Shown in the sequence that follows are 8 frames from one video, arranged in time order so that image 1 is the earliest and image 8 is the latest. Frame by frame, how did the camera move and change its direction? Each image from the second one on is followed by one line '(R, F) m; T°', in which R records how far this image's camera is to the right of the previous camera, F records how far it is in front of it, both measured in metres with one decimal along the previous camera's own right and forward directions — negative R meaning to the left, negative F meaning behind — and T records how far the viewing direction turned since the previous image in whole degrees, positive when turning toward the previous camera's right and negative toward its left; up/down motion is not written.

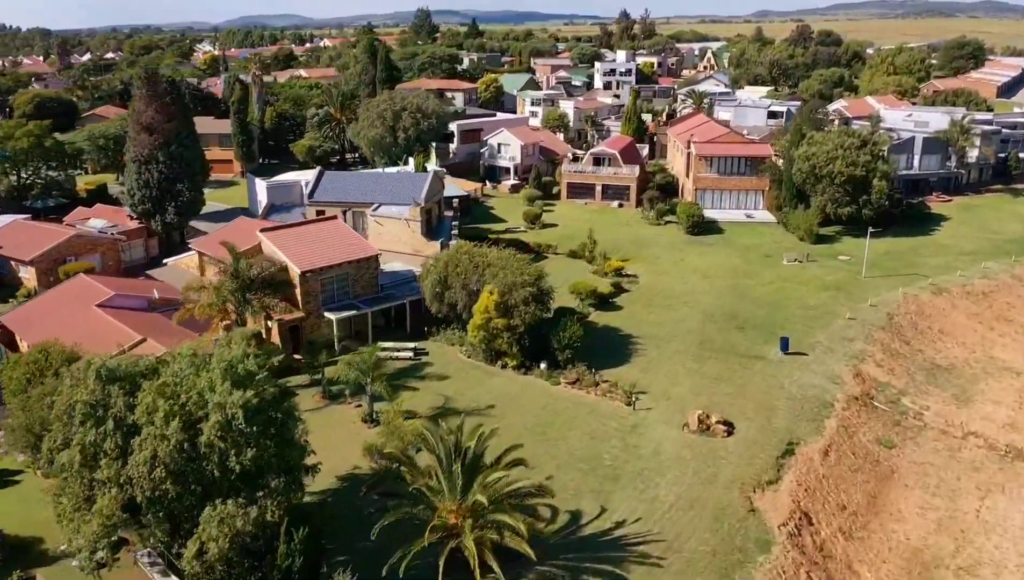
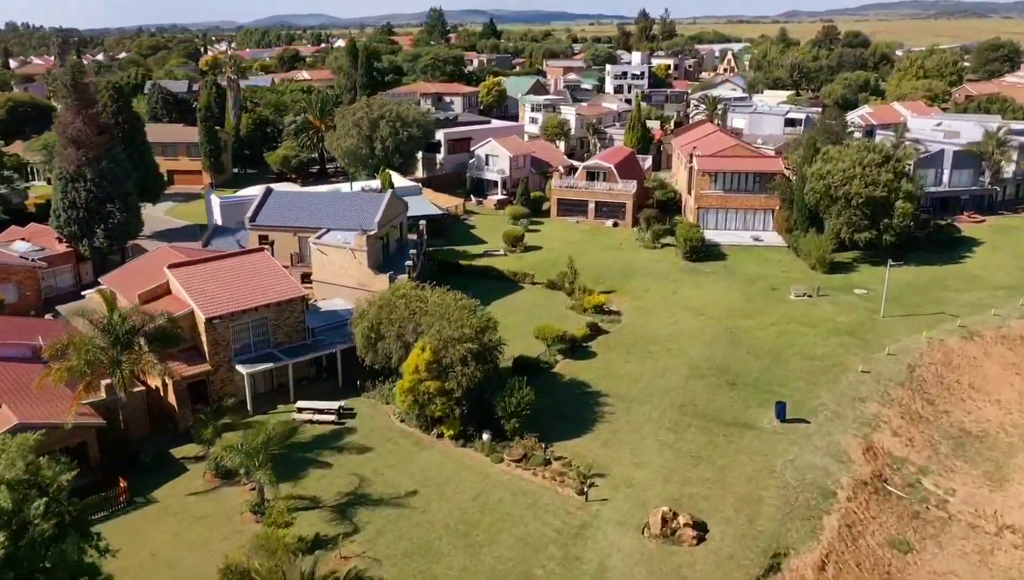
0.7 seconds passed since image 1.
(+2.9, +6.4) m; -2°
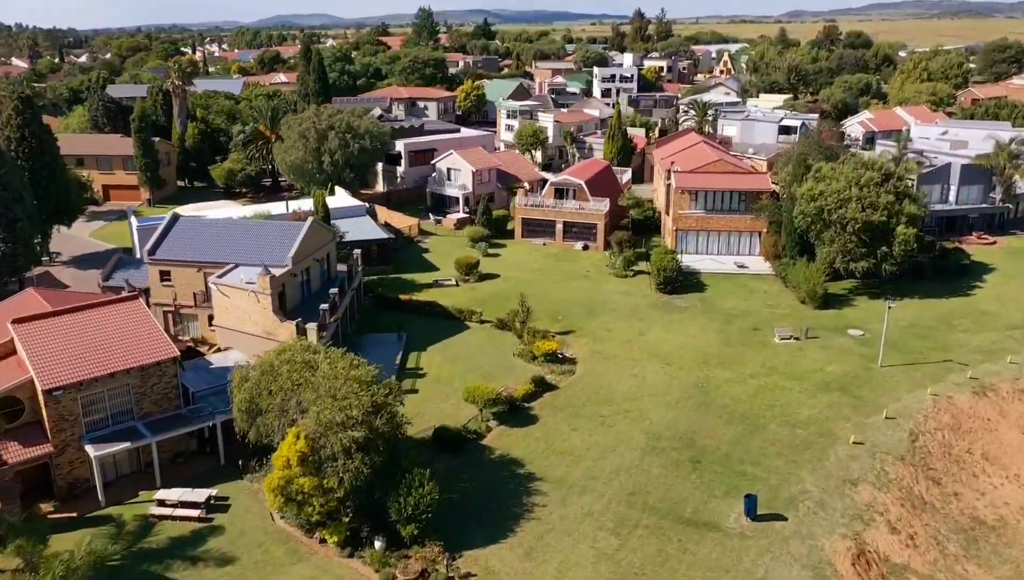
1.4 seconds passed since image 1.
(+2.7, +6.3) m; 0°
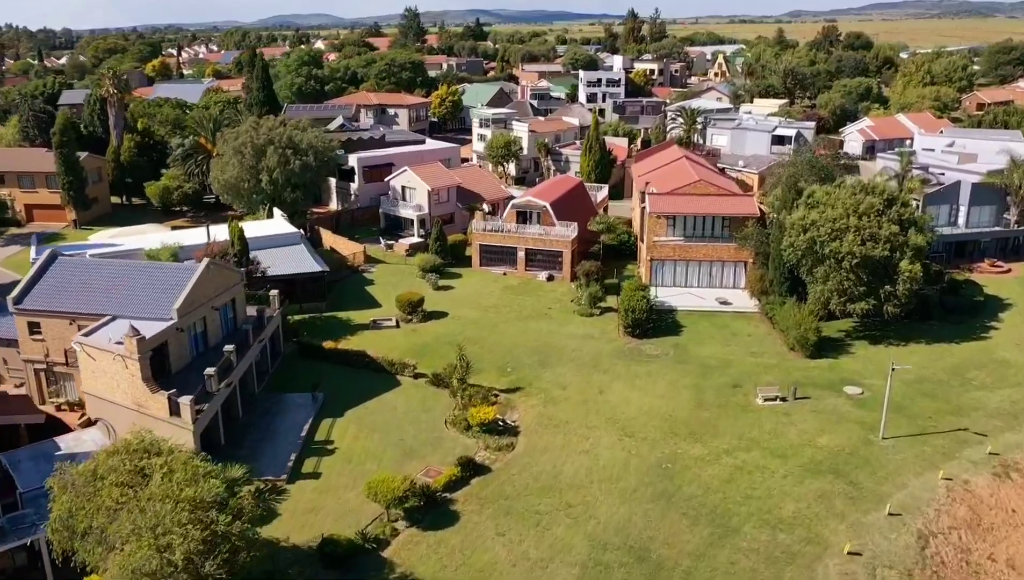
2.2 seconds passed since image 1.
(+2.4, +6.3) m; 0°
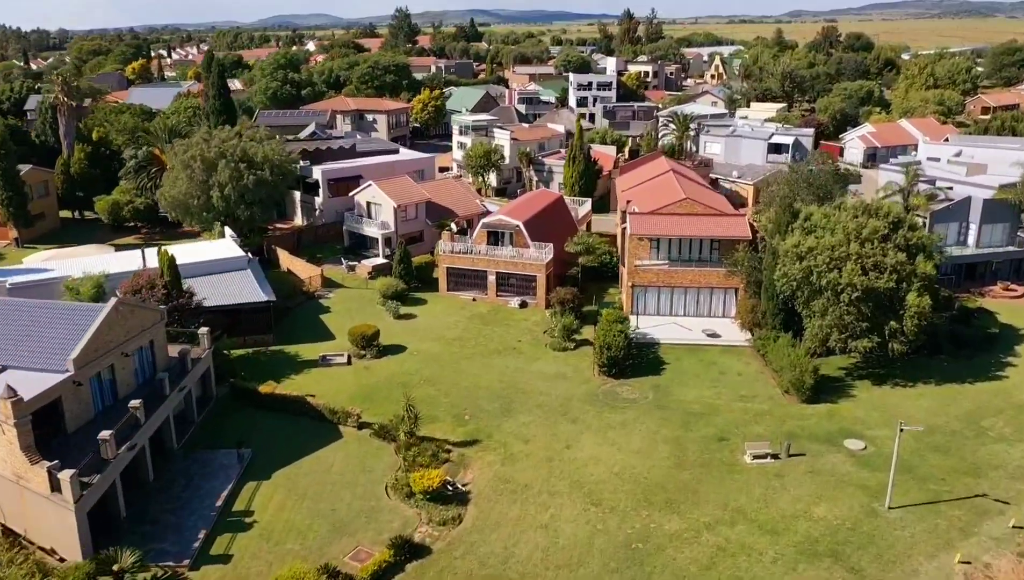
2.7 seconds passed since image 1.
(+1.5, +4.4) m; 0°
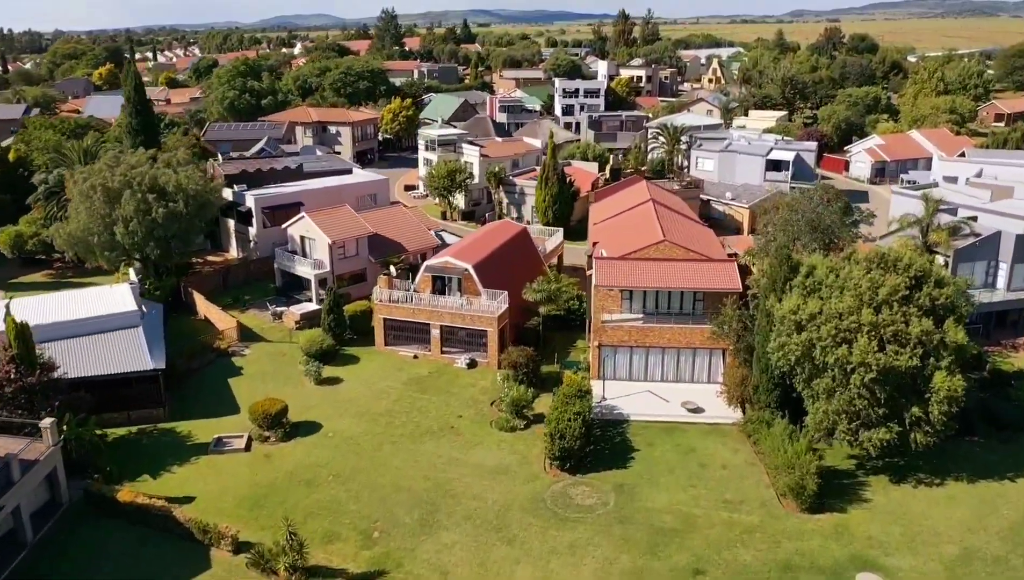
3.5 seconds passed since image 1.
(+2.3, +7.4) m; 0°
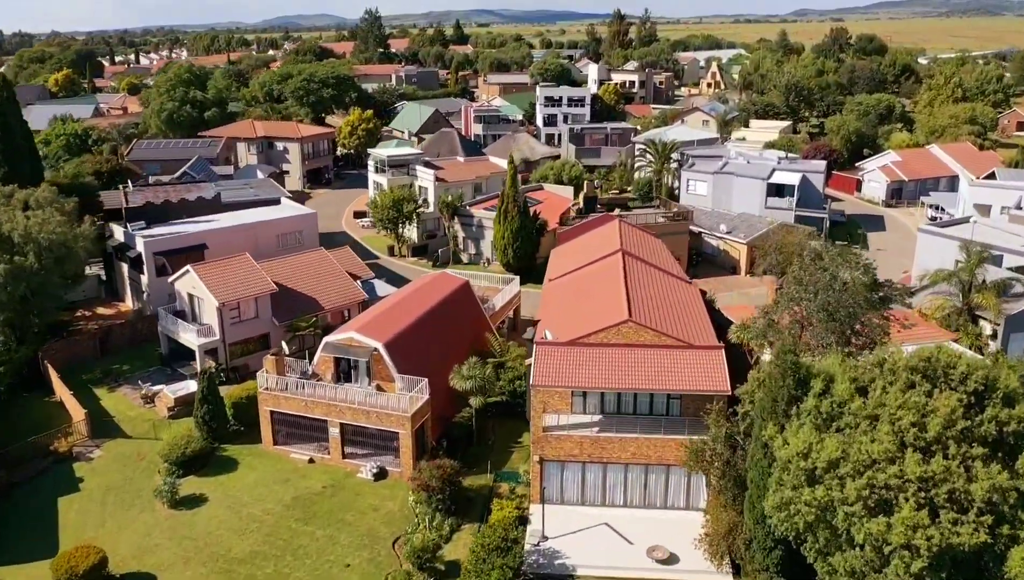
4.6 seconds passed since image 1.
(+2.6, +9.2) m; 0°
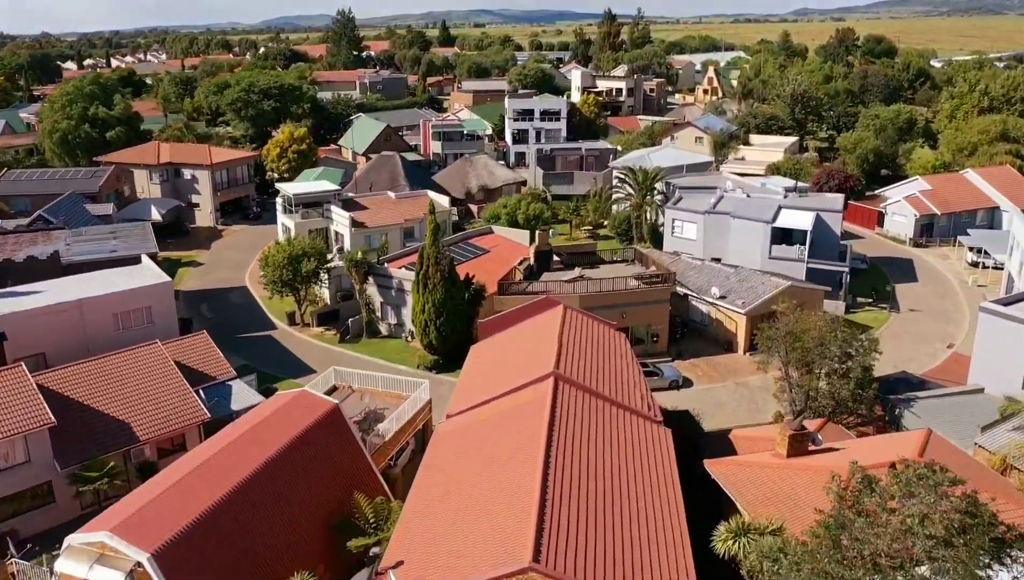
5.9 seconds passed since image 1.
(+3.1, +12.1) m; 0°
